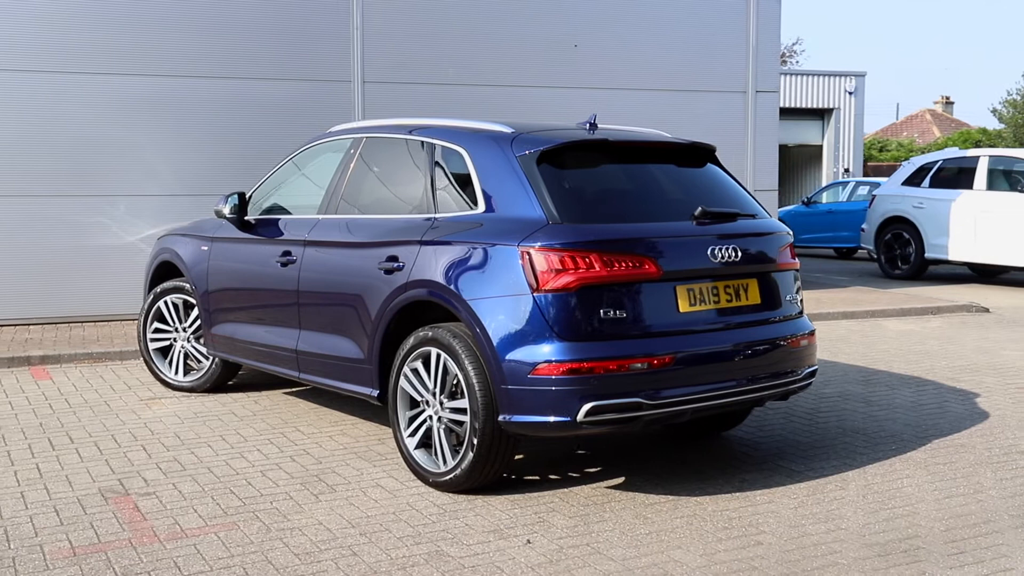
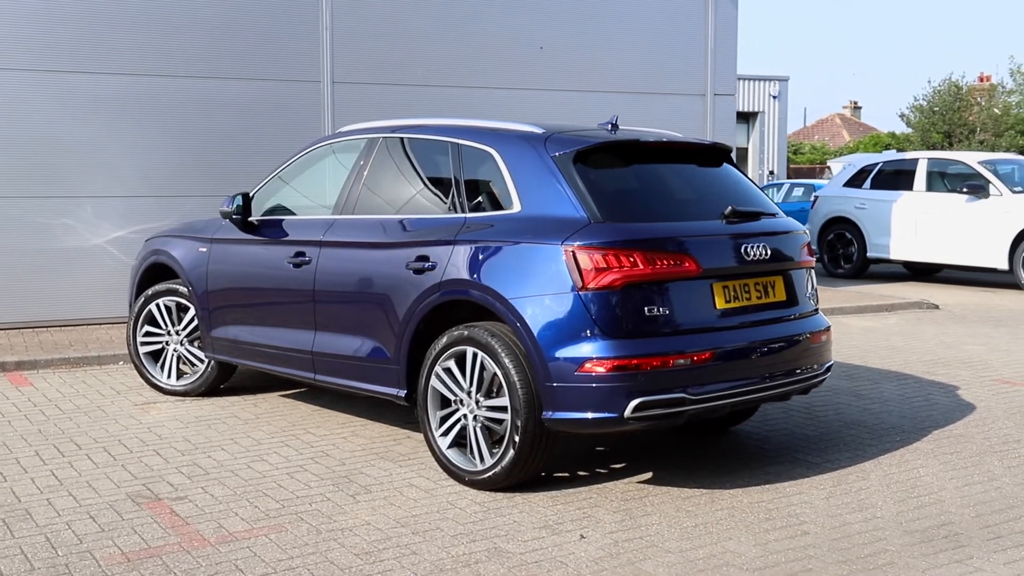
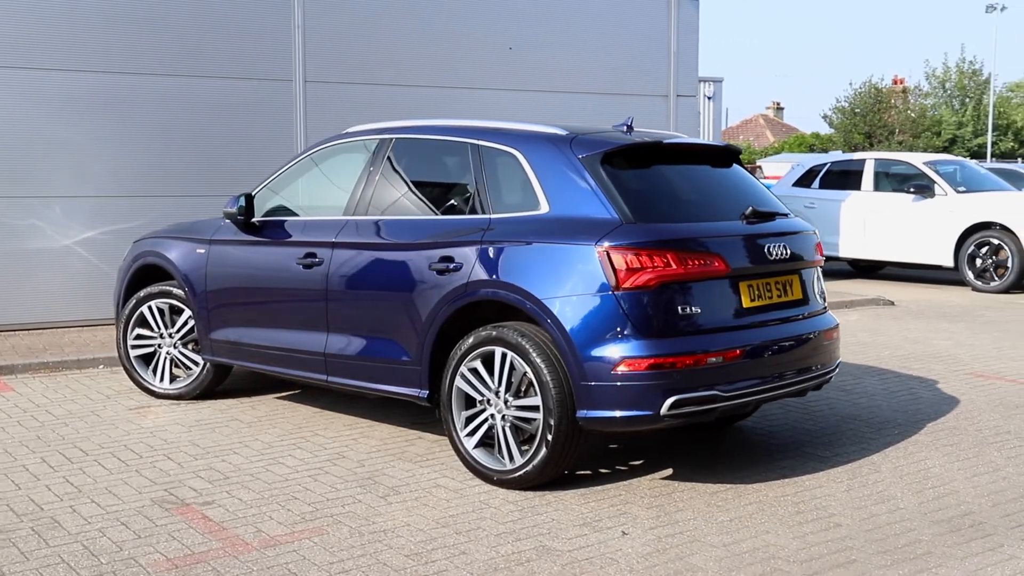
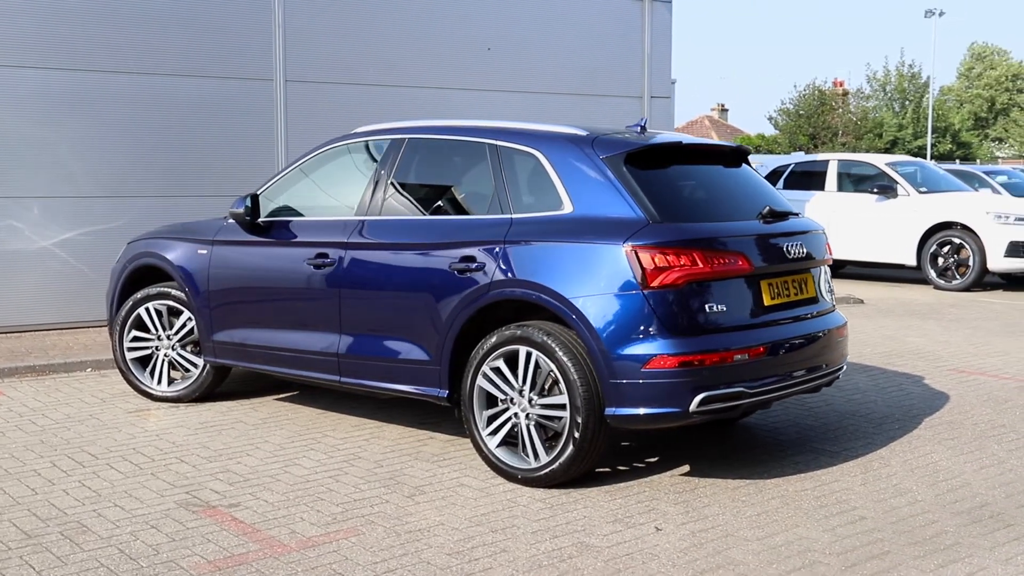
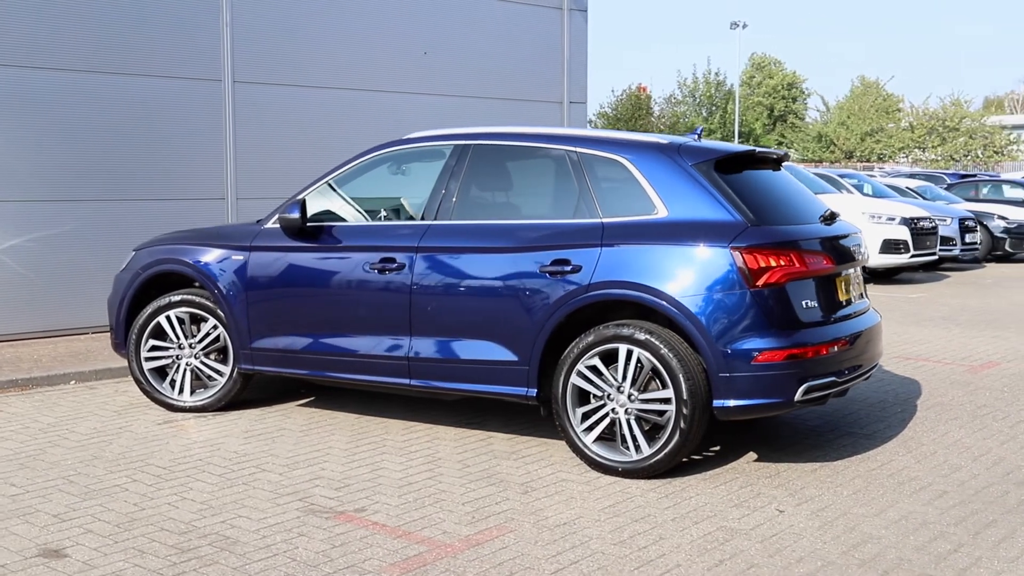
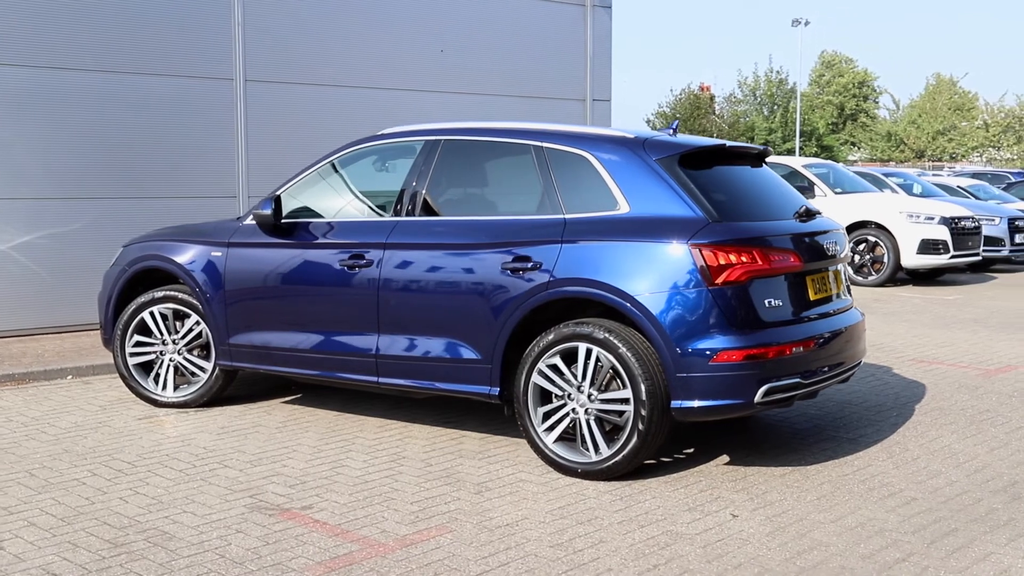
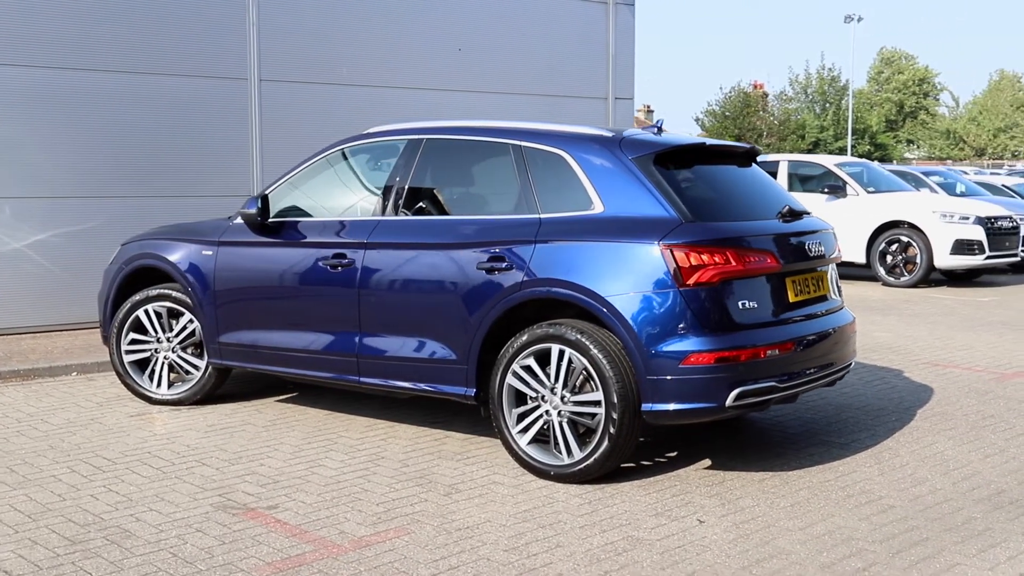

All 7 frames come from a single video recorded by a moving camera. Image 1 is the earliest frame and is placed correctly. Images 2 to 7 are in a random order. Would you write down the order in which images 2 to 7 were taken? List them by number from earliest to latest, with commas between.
2, 3, 4, 7, 6, 5
